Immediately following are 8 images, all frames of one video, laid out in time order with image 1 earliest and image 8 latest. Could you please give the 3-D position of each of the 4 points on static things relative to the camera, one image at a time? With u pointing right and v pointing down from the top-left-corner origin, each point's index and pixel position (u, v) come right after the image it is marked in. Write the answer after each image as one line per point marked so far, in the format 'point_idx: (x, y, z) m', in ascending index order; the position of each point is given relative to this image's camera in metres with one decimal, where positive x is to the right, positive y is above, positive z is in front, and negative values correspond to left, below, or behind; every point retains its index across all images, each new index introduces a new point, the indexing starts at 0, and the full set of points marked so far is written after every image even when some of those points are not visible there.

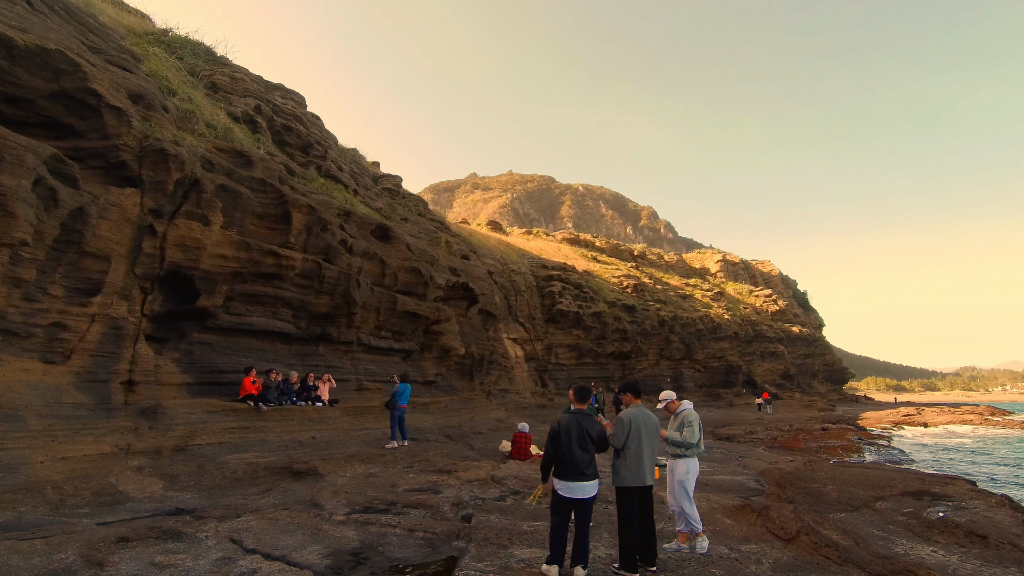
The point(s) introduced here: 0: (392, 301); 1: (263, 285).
0: (-3.7, -0.4, +16.0) m
1: (-5.6, +0.1, +11.8) m
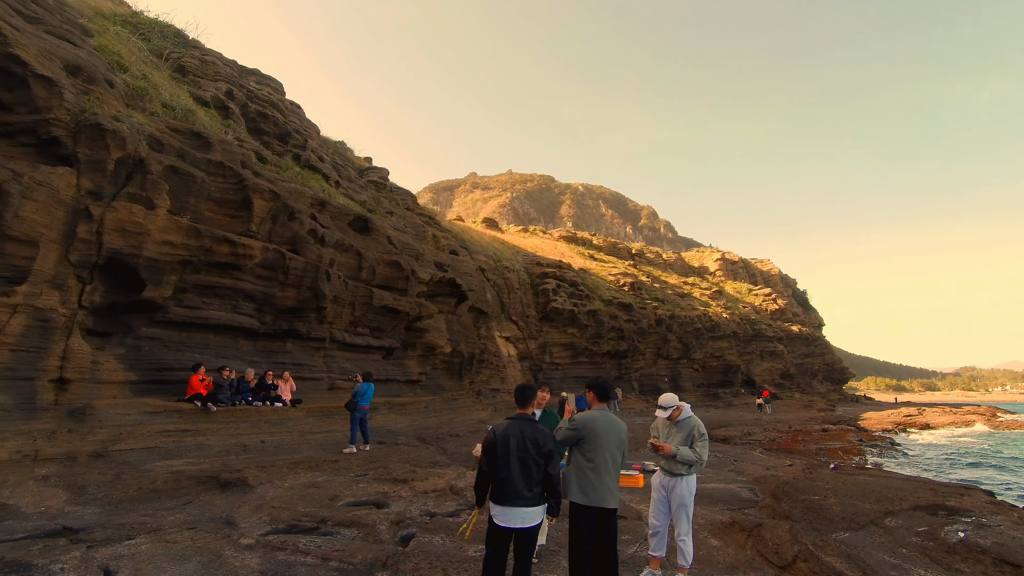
0: (-4.2, -0.2, +15.2) m
1: (-6.1, +0.2, +10.9) m
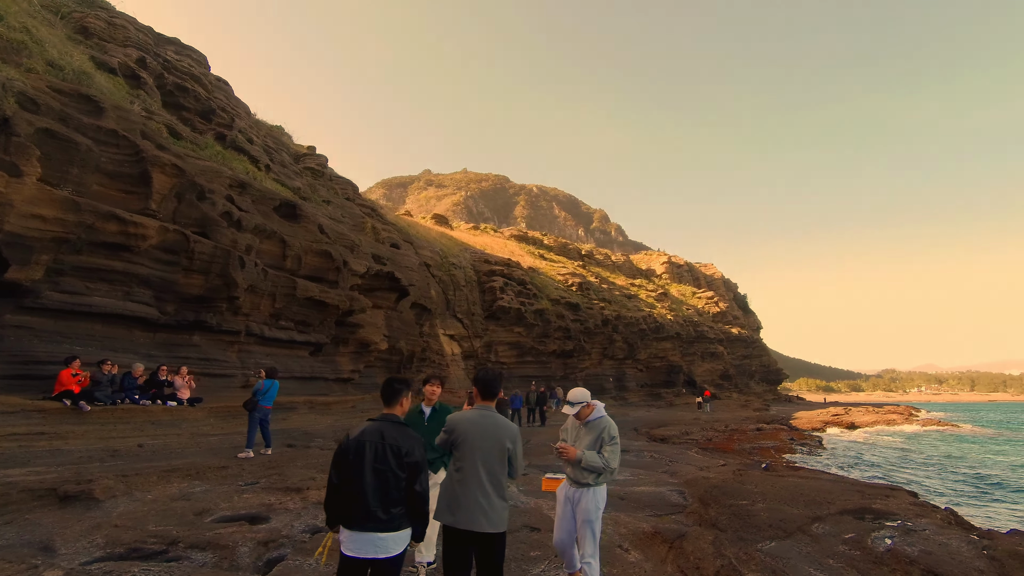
0: (-5.9, 0.0, +14.1) m
1: (-7.5, +0.5, +9.7) m
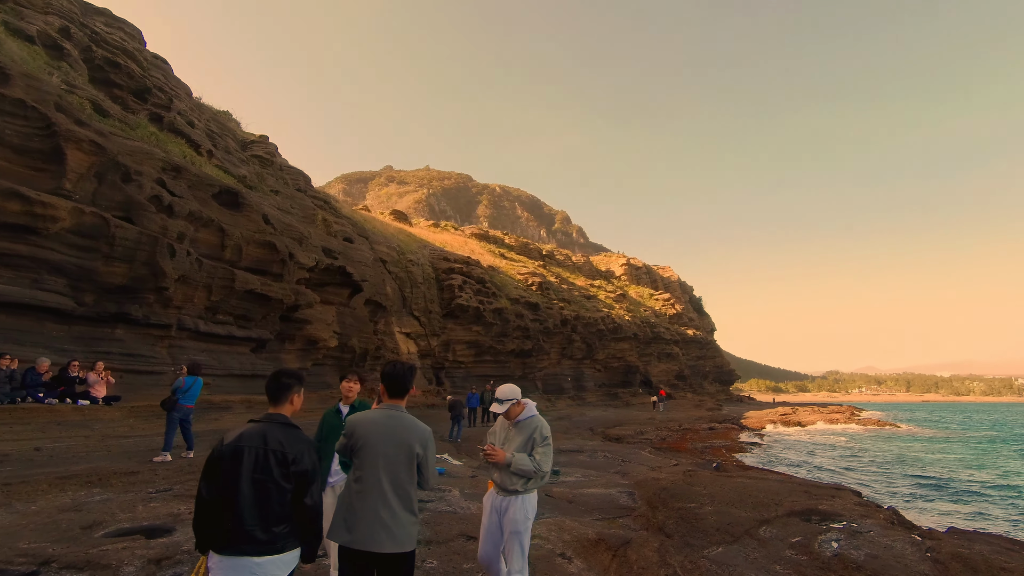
0: (-7.1, +0.3, +13.2) m
1: (-8.3, +0.8, +8.7) m
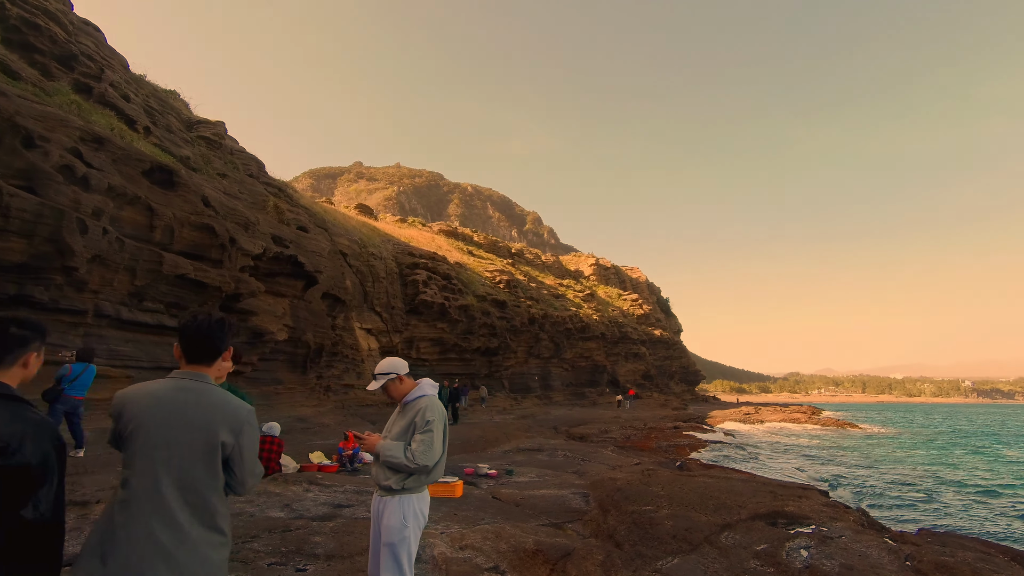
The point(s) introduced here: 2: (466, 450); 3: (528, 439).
0: (-8.2, +0.6, +12.1) m
1: (-9.1, +1.1, +7.5) m
2: (-1.2, -4.0, +13.0) m
3: (+0.6, -4.9, +17.1) m
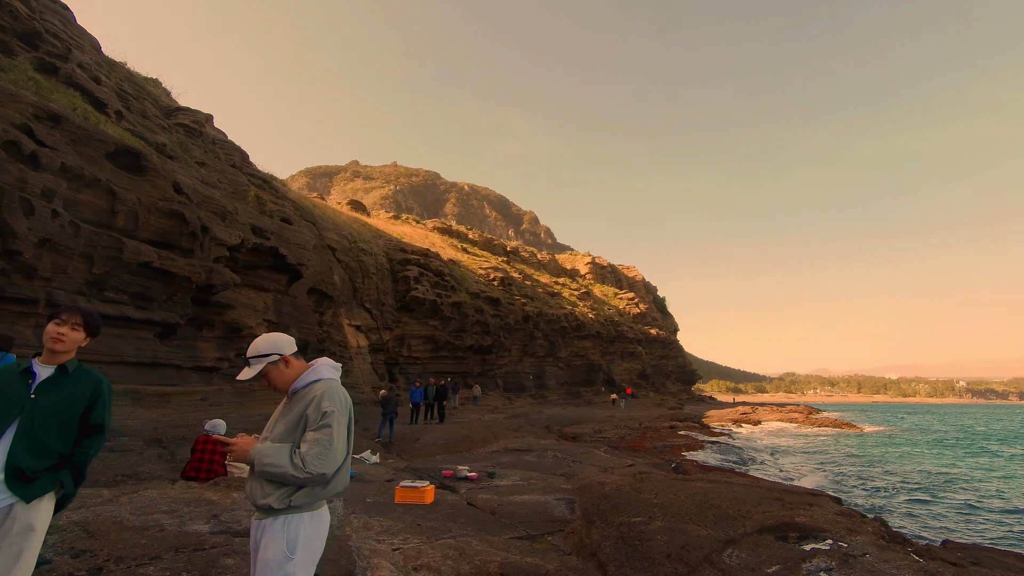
0: (-8.5, +0.8, +11.3) m
1: (-9.4, +1.4, +6.7) m
2: (-1.5, -3.8, +12.3) m
3: (+0.2, -4.7, +16.4) m
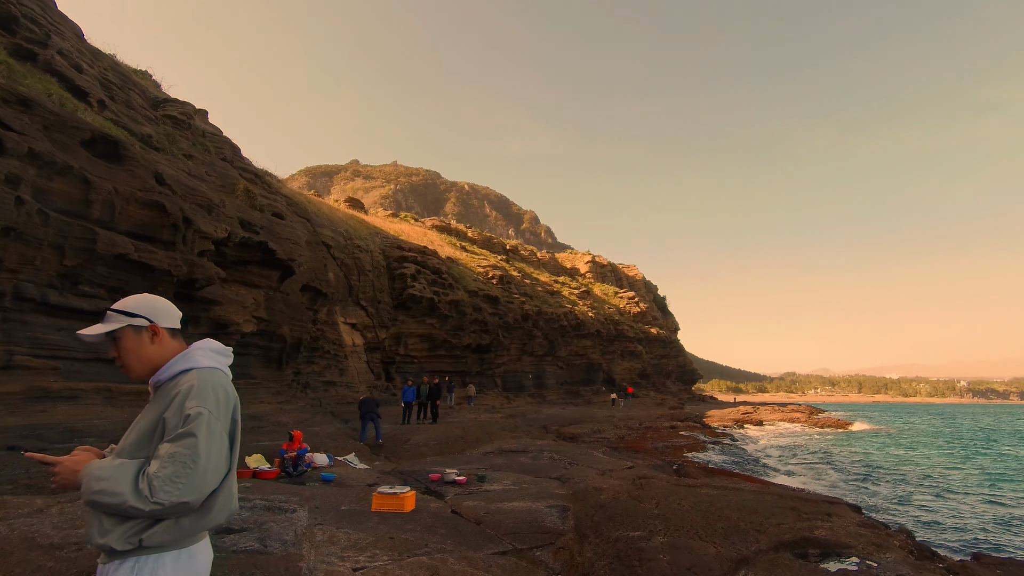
0: (-8.6, +1.0, +10.8) m
1: (-9.5, +1.5, +6.2) m
2: (-1.6, -3.7, +11.8) m
3: (+0.1, -4.6, +15.9) m
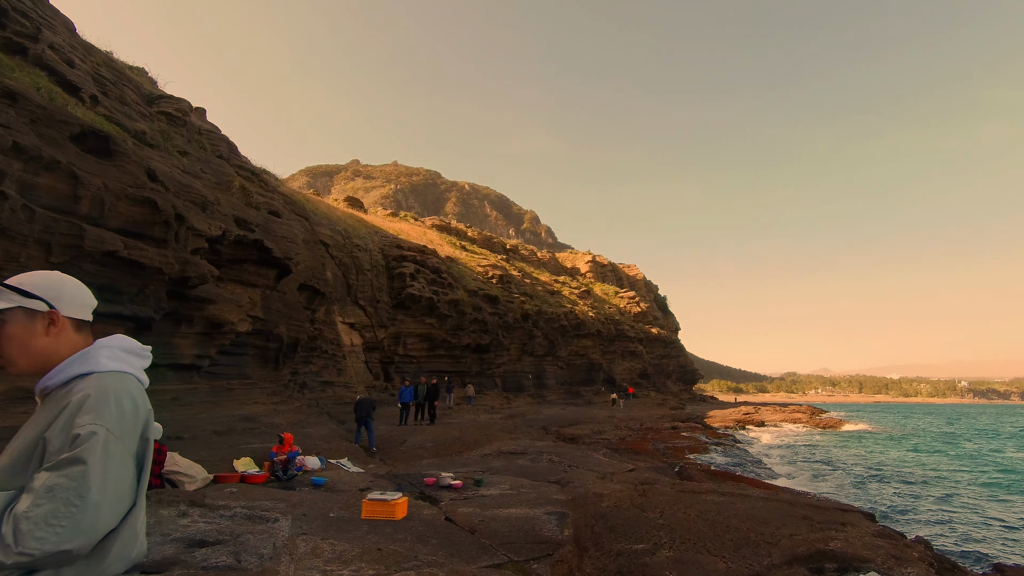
0: (-8.6, +1.0, +10.5) m
1: (-9.5, +1.6, +5.9) m
2: (-1.7, -3.6, +11.5) m
3: (0.0, -4.5, +15.6) m
